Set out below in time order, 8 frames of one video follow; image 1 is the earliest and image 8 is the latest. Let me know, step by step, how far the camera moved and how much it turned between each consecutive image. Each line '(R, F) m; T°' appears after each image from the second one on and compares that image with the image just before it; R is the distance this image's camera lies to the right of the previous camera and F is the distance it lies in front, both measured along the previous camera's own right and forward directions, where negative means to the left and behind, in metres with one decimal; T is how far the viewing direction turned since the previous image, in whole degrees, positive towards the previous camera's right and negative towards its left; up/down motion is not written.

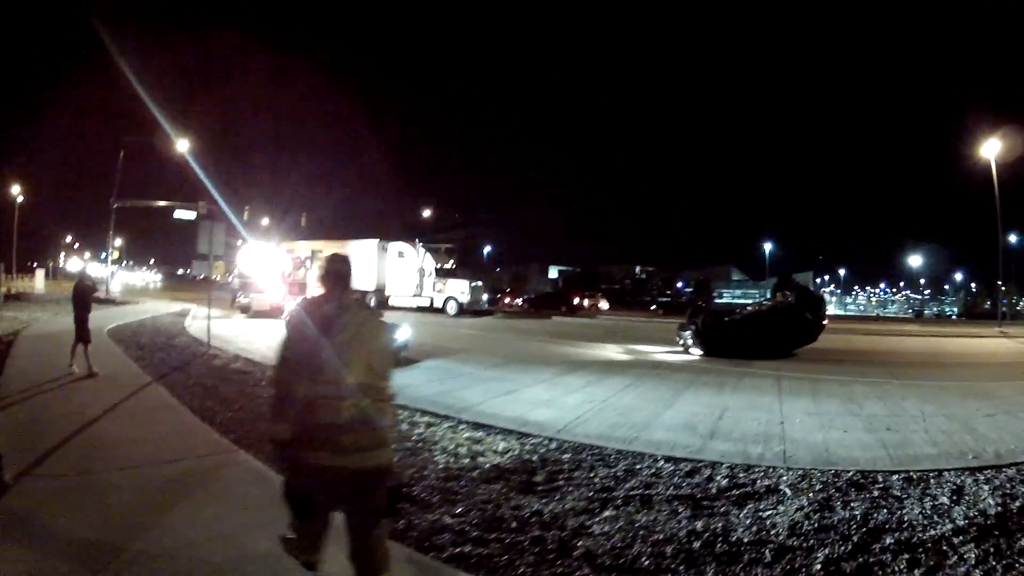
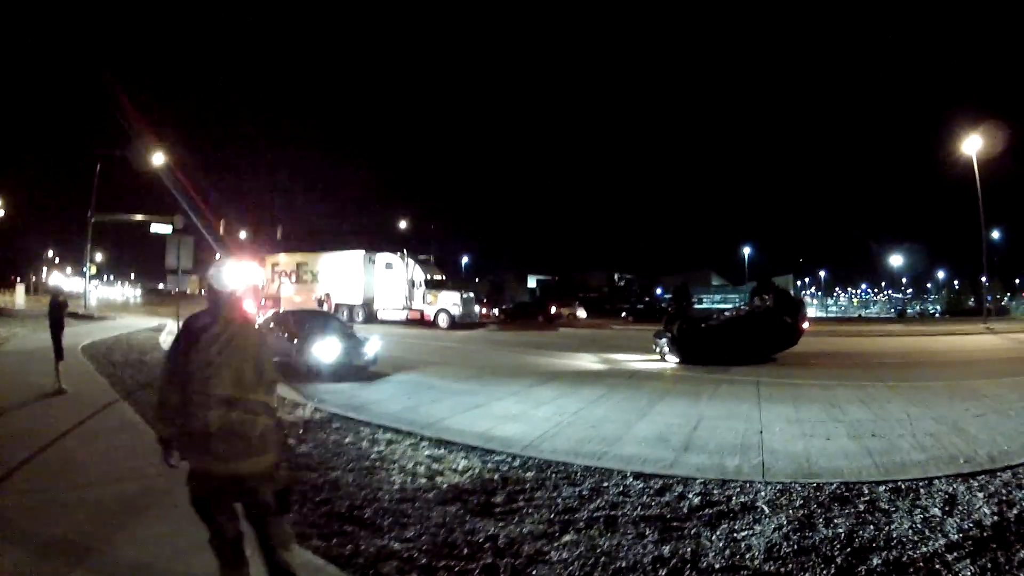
(+0.3, +0.6) m; +1°
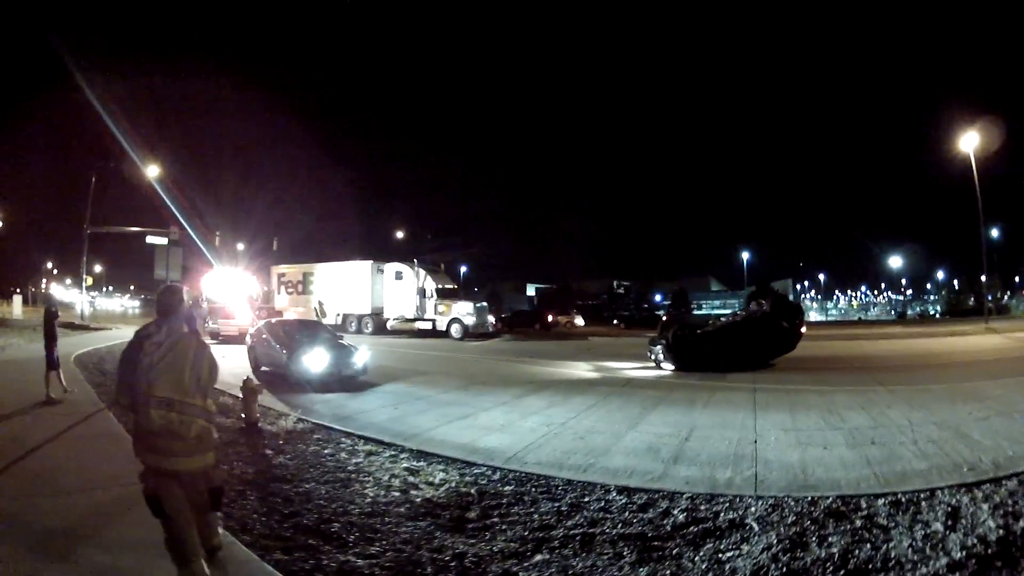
(+0.3, +0.4) m; 0°
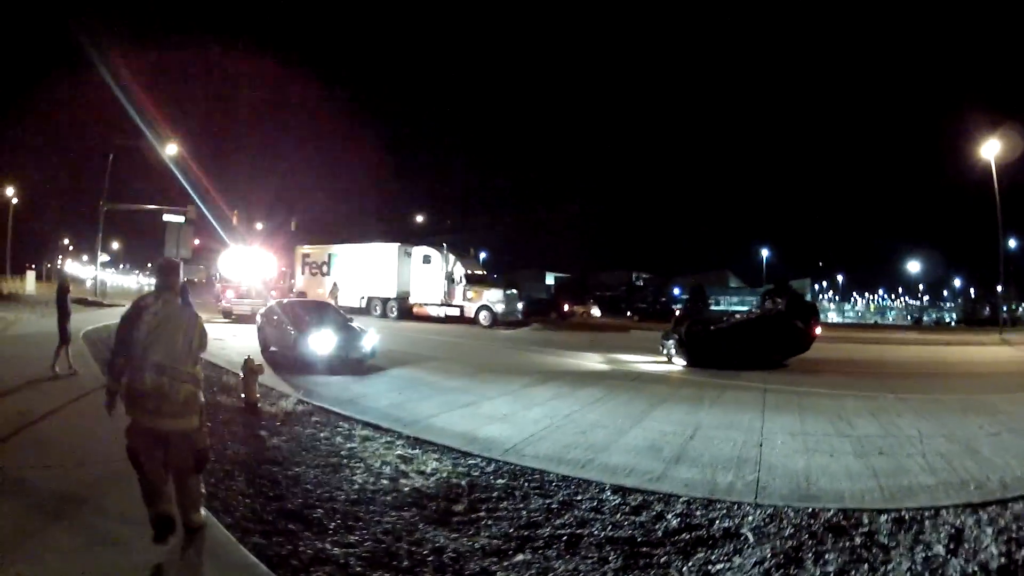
(+0.2, +0.2) m; -2°
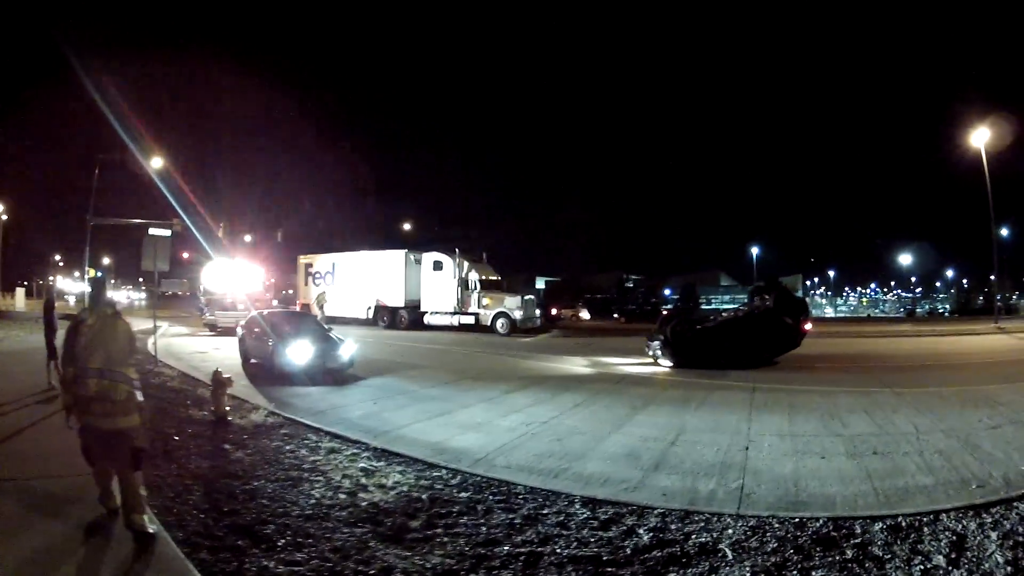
(+0.3, +0.5) m; 0°
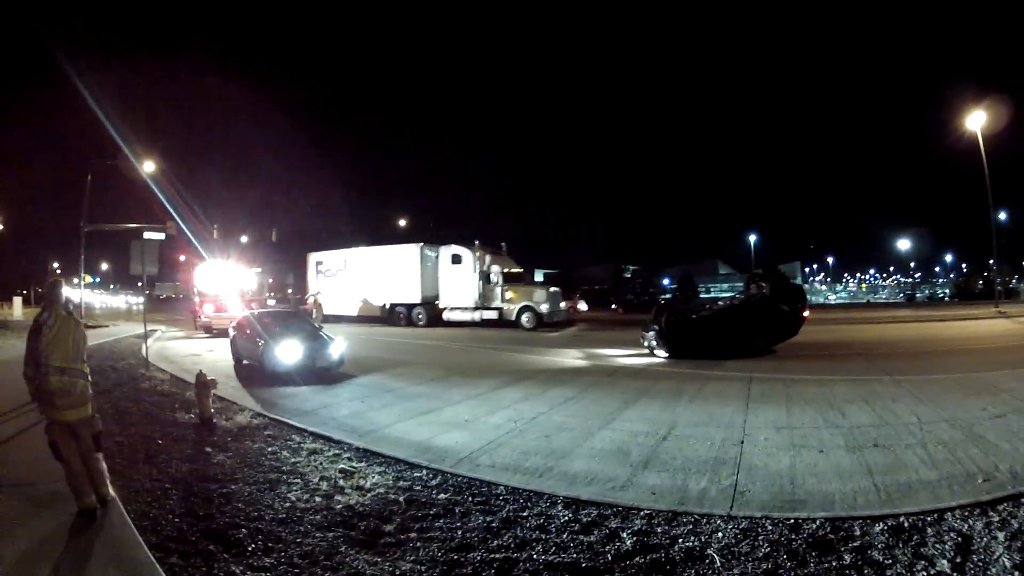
(+0.2, +0.4) m; 0°
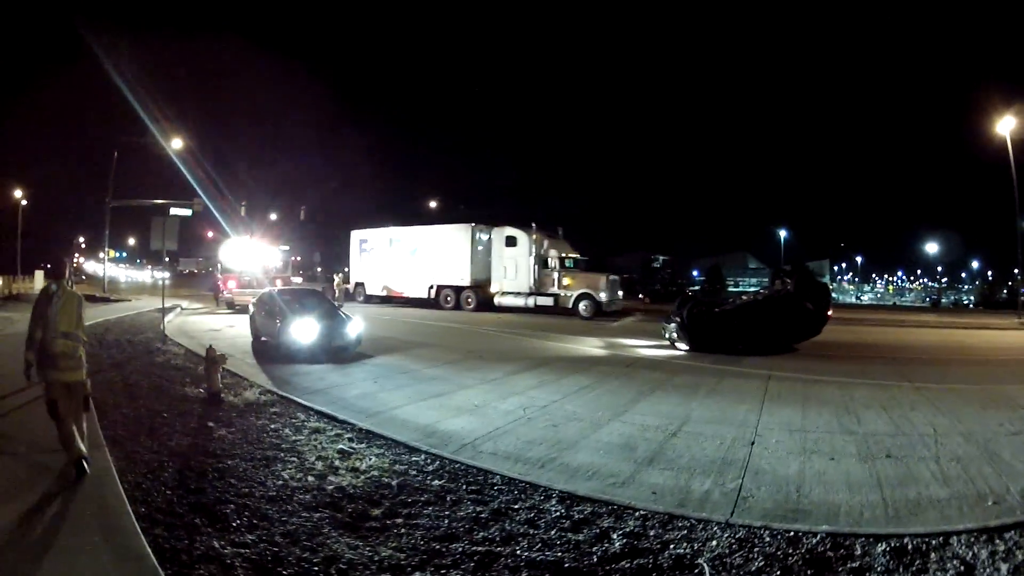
(+0.2, +0.2) m; -2°
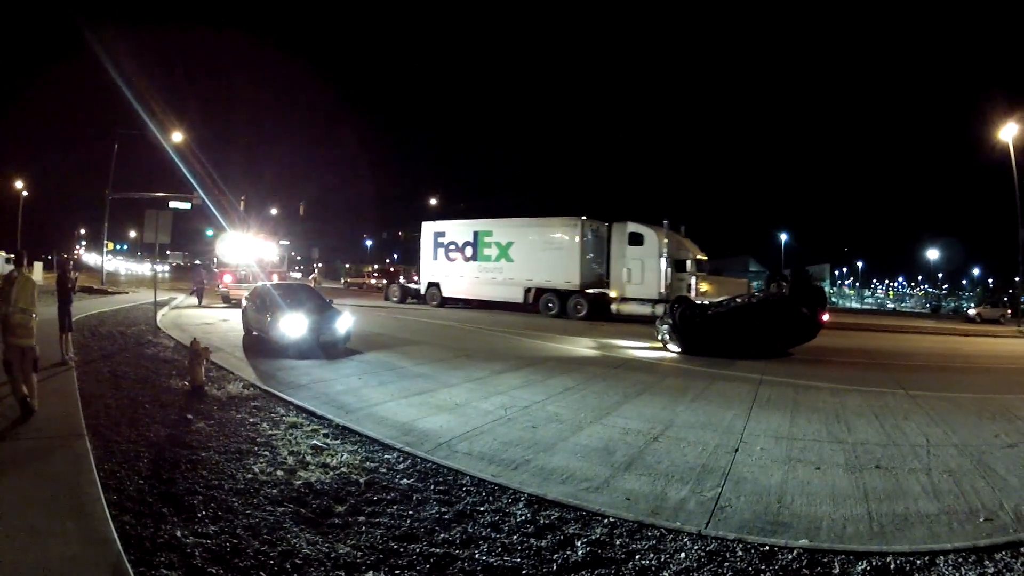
(+0.2, +0.3) m; 0°
